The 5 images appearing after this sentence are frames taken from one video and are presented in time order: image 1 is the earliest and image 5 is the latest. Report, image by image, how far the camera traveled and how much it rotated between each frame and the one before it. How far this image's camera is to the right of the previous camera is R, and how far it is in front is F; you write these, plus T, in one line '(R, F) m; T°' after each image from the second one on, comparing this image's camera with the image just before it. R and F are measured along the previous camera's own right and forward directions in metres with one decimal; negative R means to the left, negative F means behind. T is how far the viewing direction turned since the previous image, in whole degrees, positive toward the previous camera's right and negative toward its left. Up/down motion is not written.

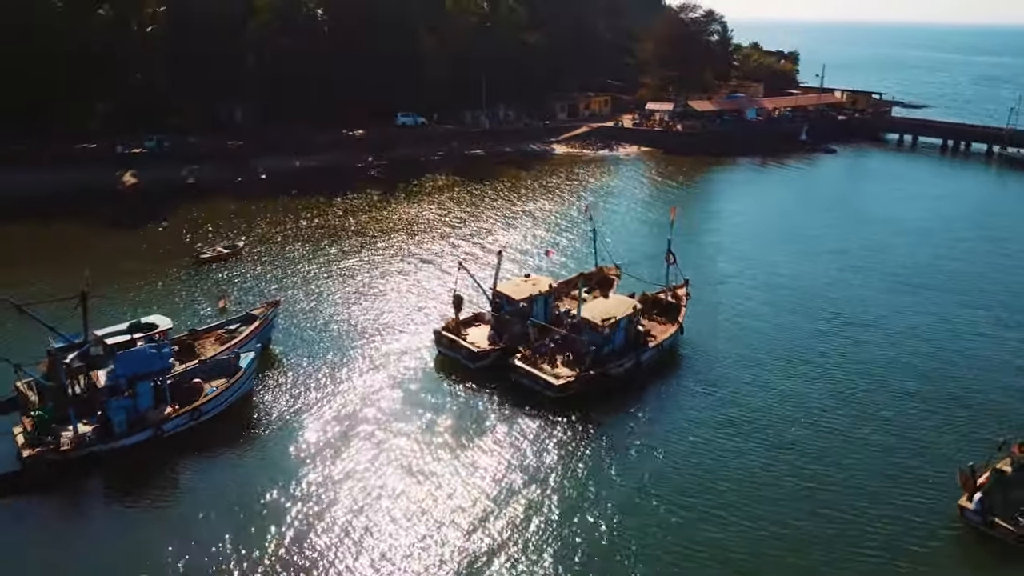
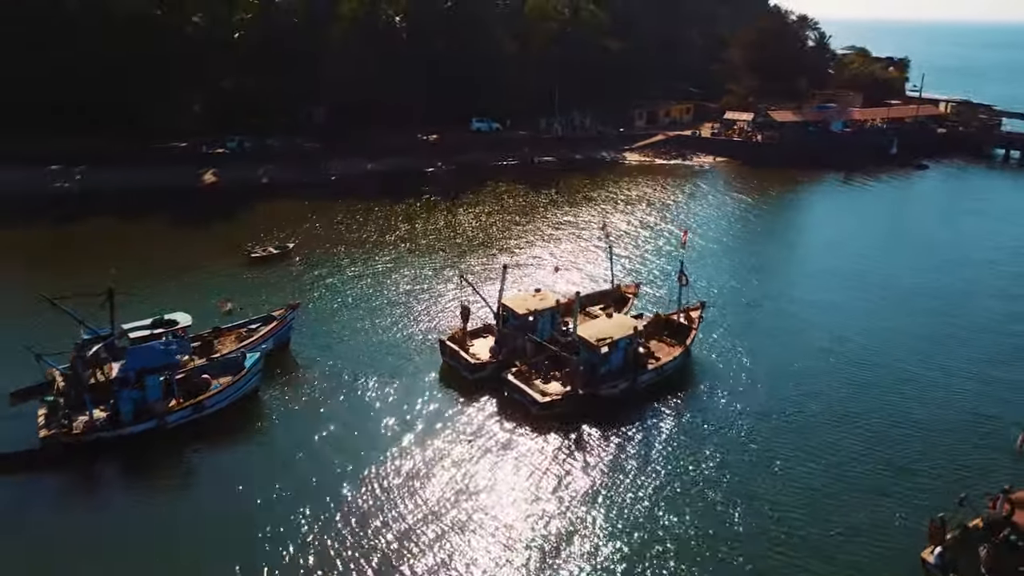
(+4.3, -0.2) m; -8°
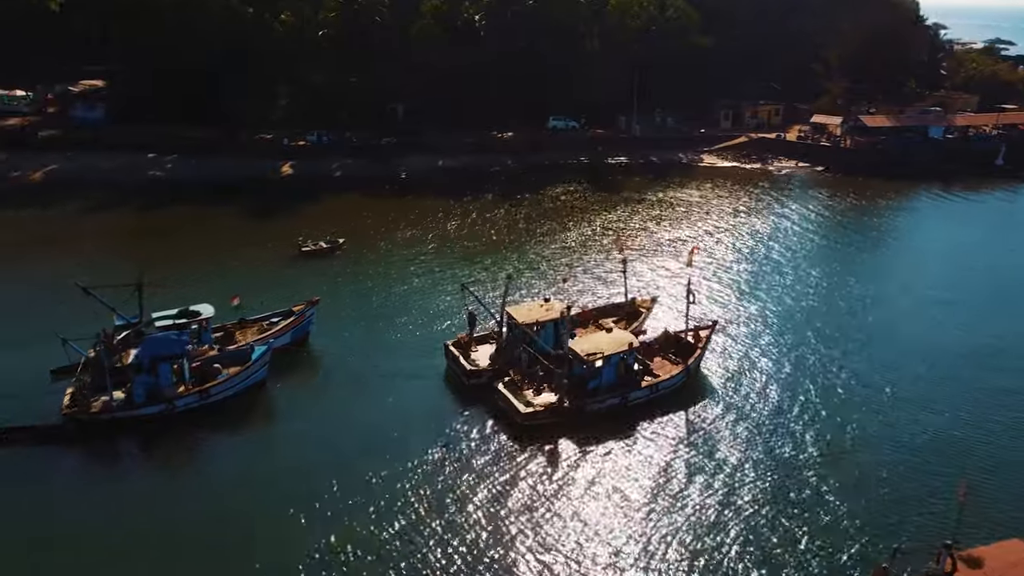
(+4.7, -0.1) m; -8°
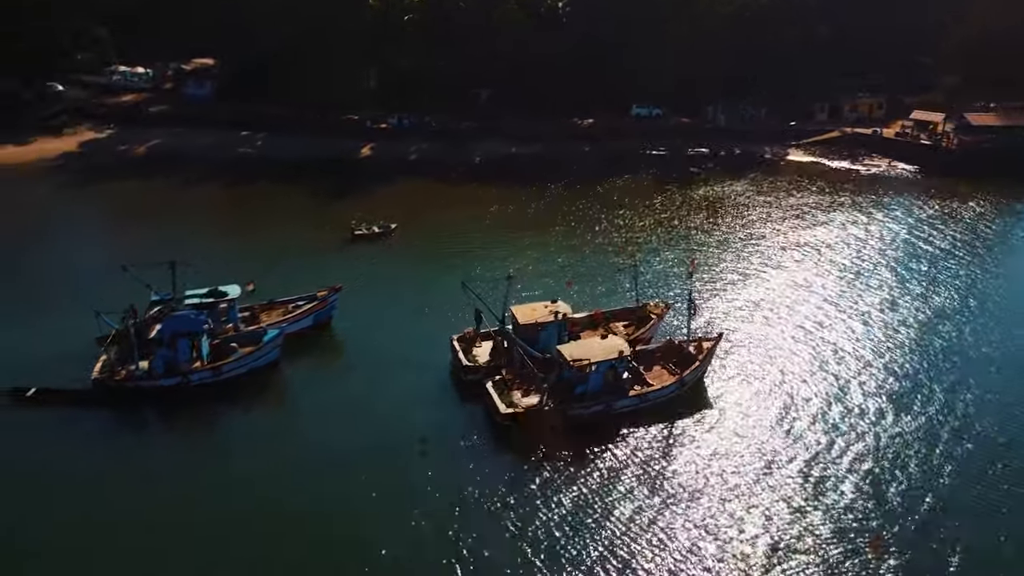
(+5.1, +0.1) m; -9°
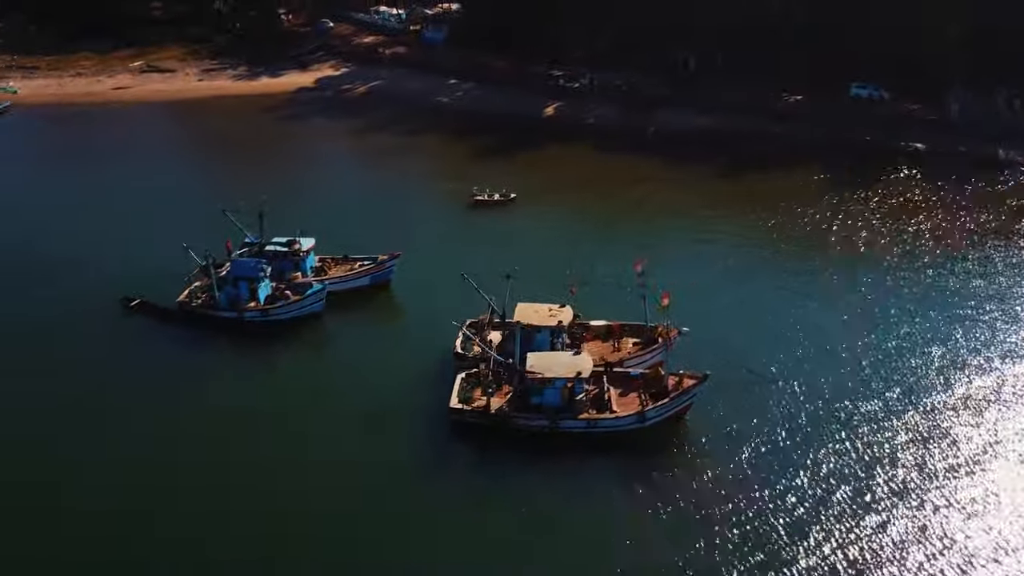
(+12.3, +2.0) m; -21°
